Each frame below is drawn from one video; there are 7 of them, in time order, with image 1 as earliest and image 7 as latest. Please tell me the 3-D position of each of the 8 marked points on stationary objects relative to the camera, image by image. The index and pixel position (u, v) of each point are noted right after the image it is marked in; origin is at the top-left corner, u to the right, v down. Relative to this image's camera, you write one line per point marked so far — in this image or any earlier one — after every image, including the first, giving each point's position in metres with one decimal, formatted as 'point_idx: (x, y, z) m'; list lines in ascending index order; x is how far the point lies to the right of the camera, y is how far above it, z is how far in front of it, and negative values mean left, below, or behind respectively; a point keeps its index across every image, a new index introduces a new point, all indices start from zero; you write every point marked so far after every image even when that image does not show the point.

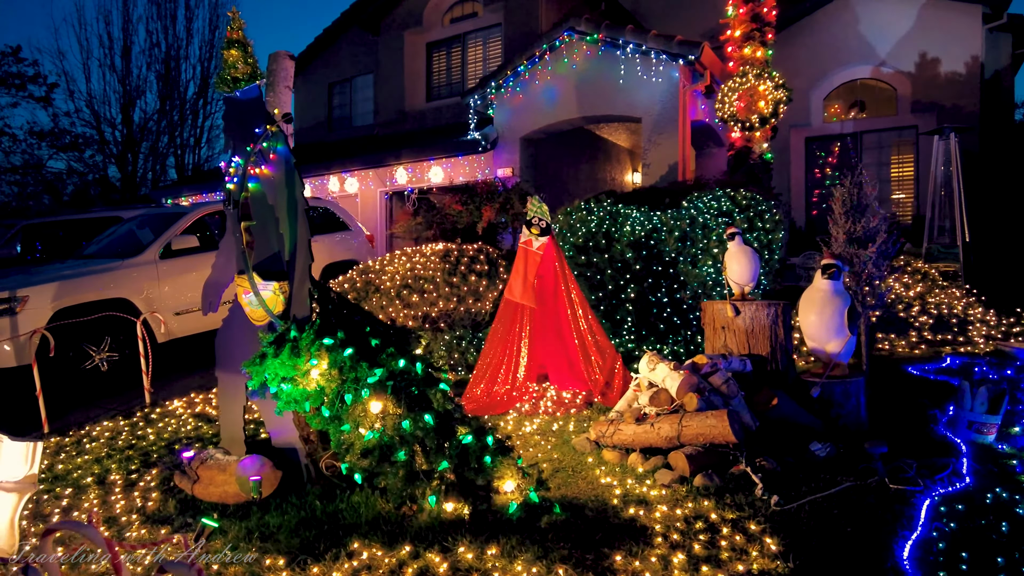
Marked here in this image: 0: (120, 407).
0: (-4.0, -1.2, +6.8) m
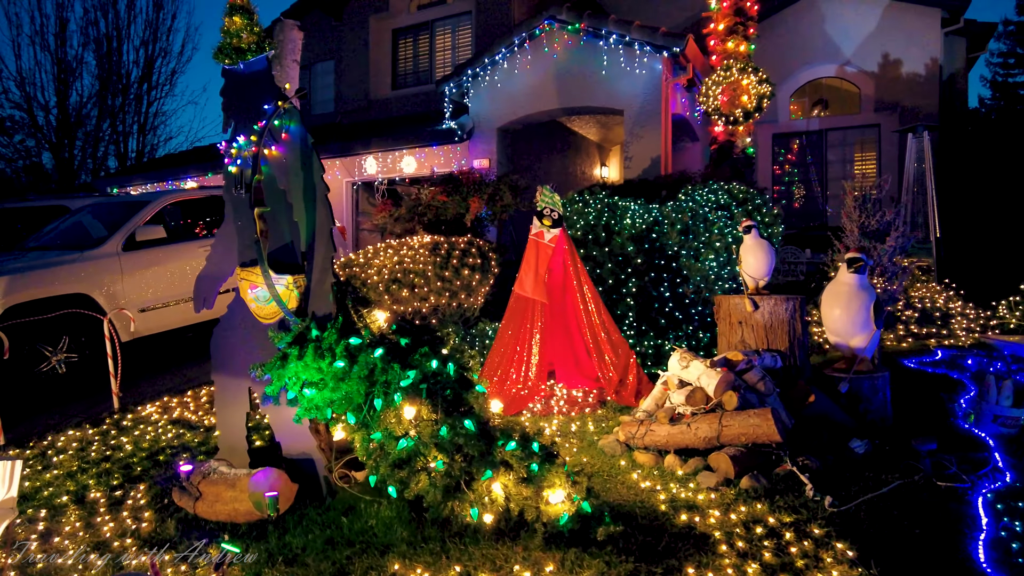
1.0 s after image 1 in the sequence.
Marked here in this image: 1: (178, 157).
0: (-4.0, -1.2, +6.1) m
1: (-8.0, +3.2, +15.6) m
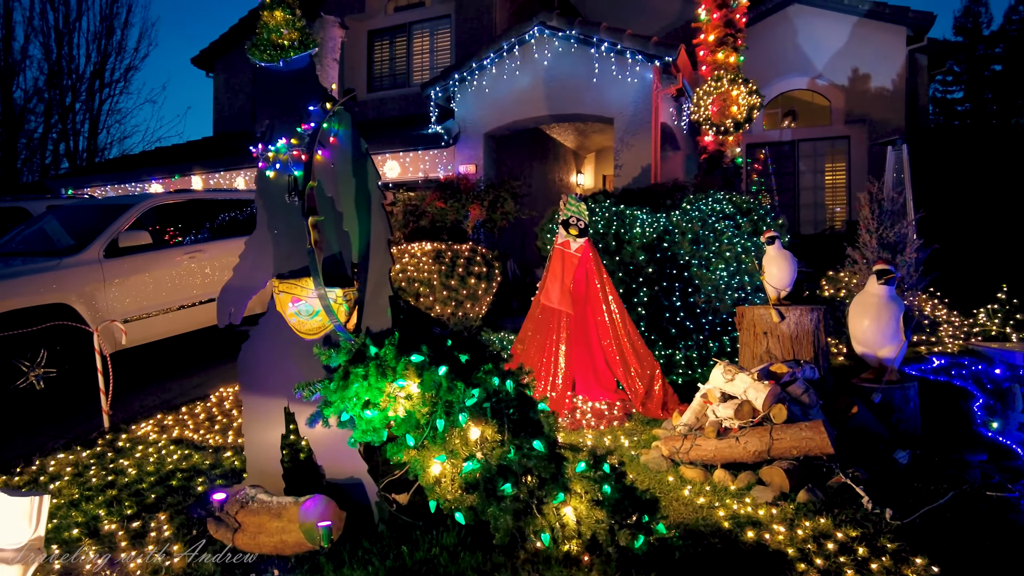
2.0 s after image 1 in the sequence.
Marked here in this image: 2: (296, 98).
0: (-3.8, -1.3, +5.7) m
1: (-8.5, +3.0, +14.9) m
2: (-1.2, +1.1, +3.7) m
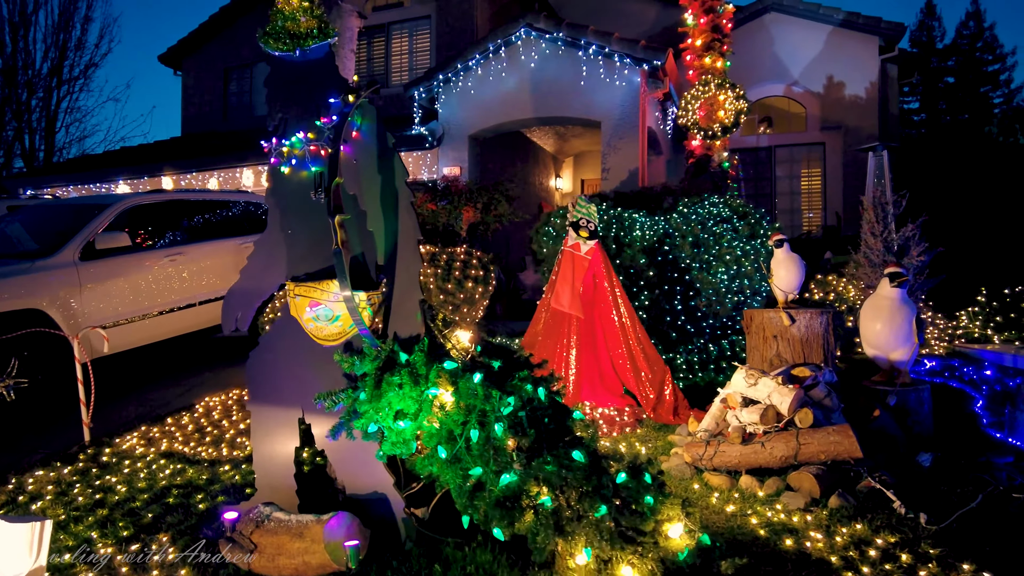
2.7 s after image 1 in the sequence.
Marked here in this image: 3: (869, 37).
0: (-3.7, -1.3, +5.3) m
1: (-9.0, +2.9, +14.2) m
2: (-1.1, +1.1, +3.5) m
3: (+7.3, +5.1, +13.3) m
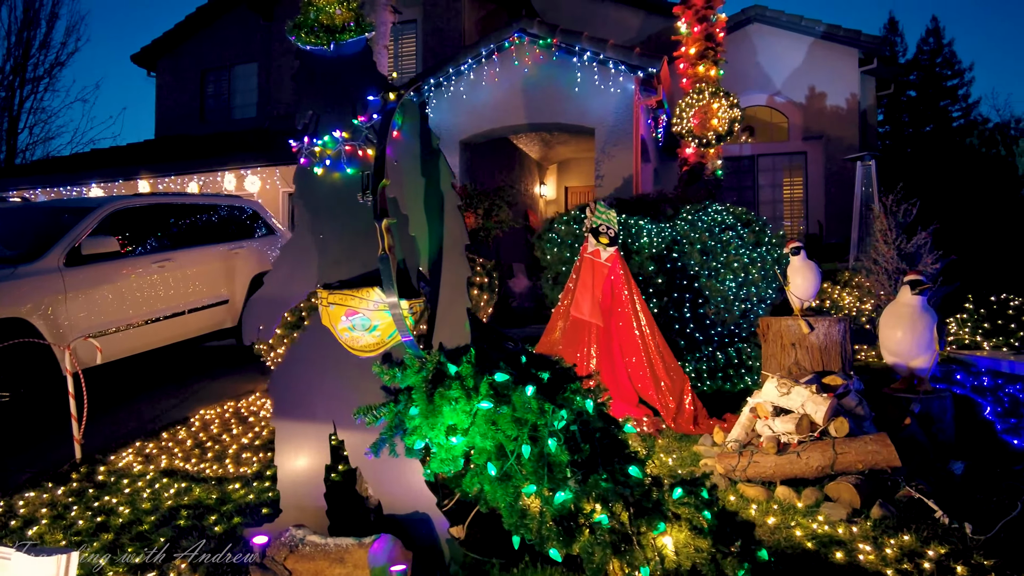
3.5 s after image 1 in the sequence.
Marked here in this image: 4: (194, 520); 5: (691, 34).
0: (-3.6, -1.4, +5.0) m
1: (-9.3, +2.7, +13.7) m
2: (-0.8, +1.0, +3.3) m
3: (+7.1, +5.0, +13.6) m
4: (-2.0, -1.4, +4.0) m
5: (+2.8, +3.9, +10.1) m
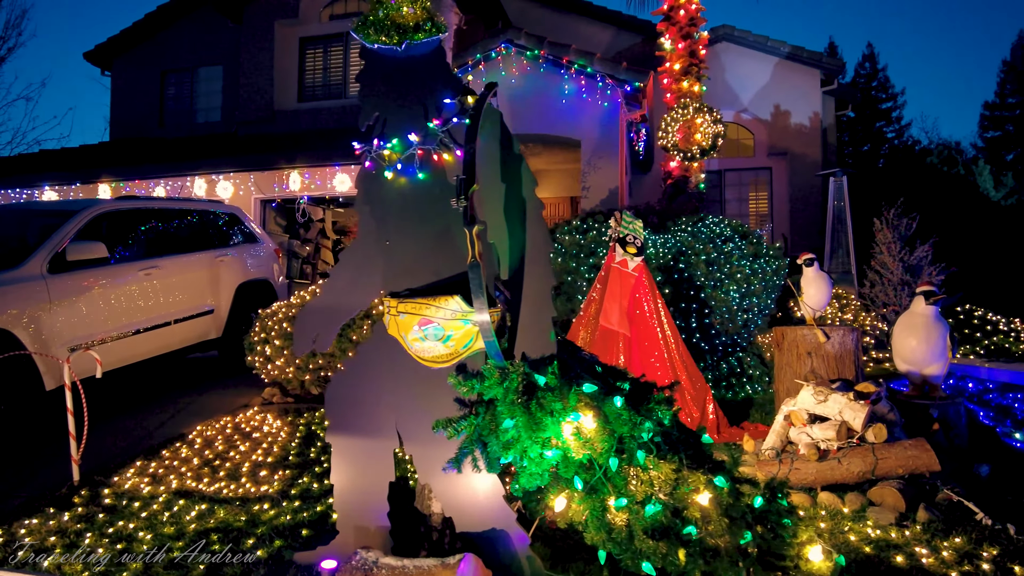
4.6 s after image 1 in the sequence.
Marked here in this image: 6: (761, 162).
0: (-3.3, -1.4, +4.6) m
1: (-9.7, +2.5, +12.8) m
2: (-0.4, +1.0, +3.2) m
3: (+6.6, +4.7, +14.2) m
4: (-1.7, -1.5, +3.8) m
5: (+2.6, +3.8, +10.3) m
6: (+5.6, +2.8, +14.6) m
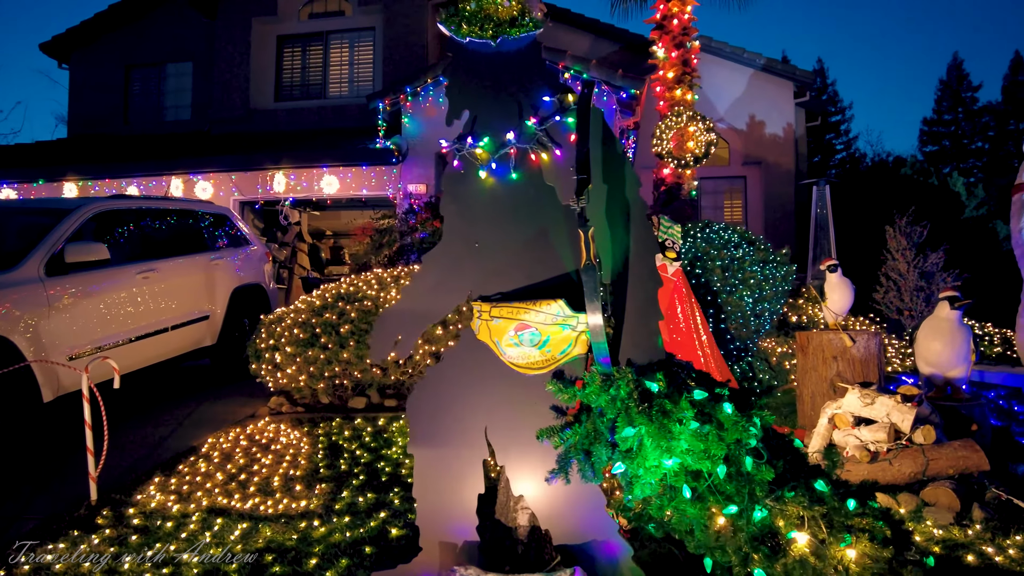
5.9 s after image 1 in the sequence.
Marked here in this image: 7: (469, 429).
0: (-3.0, -1.5, +4.2) m
1: (-10.0, +2.4, +12.0) m
2: (0.0, +1.0, +3.1) m
3: (+6.2, +4.6, +14.6) m
4: (-1.2, -1.5, +3.6) m
5: (+2.5, +3.7, +10.4) m
6: (+5.2, +2.7, +14.9) m
7: (-0.2, -0.7, +3.1) m
